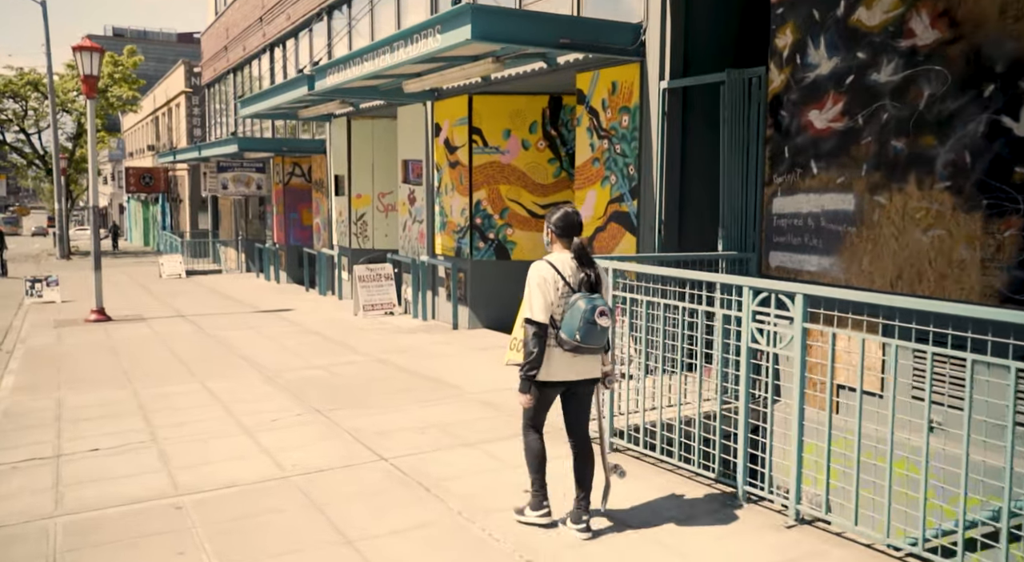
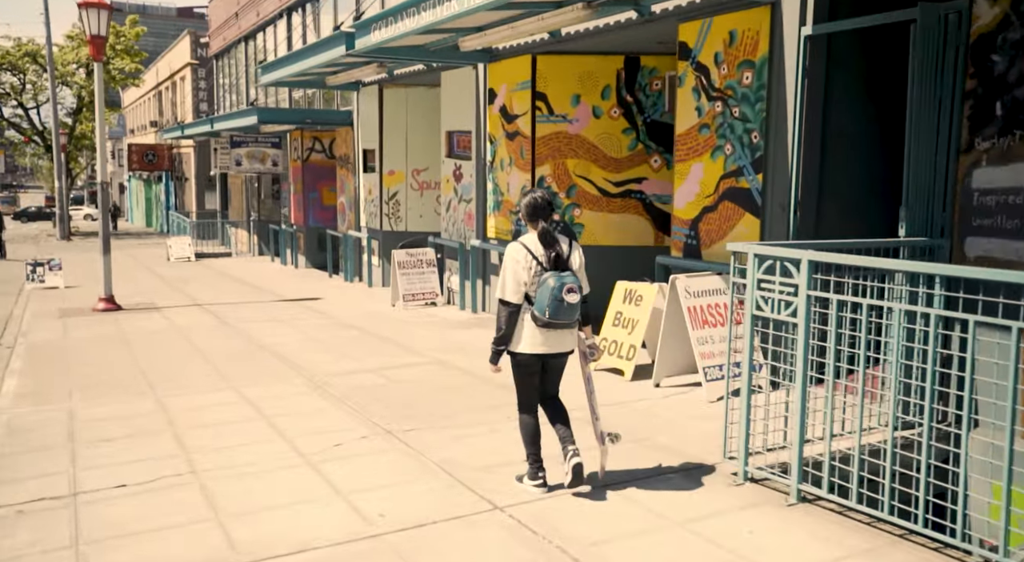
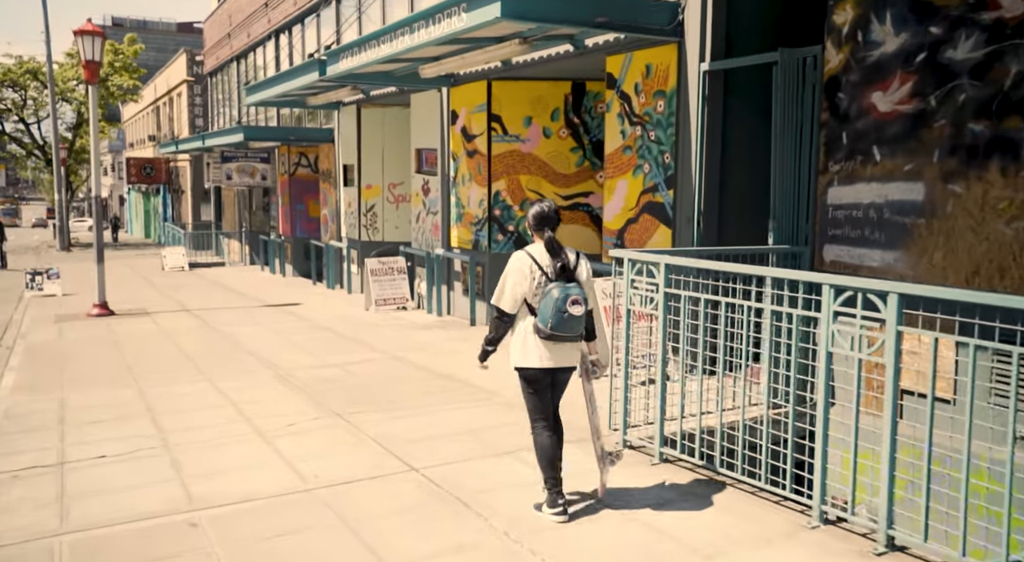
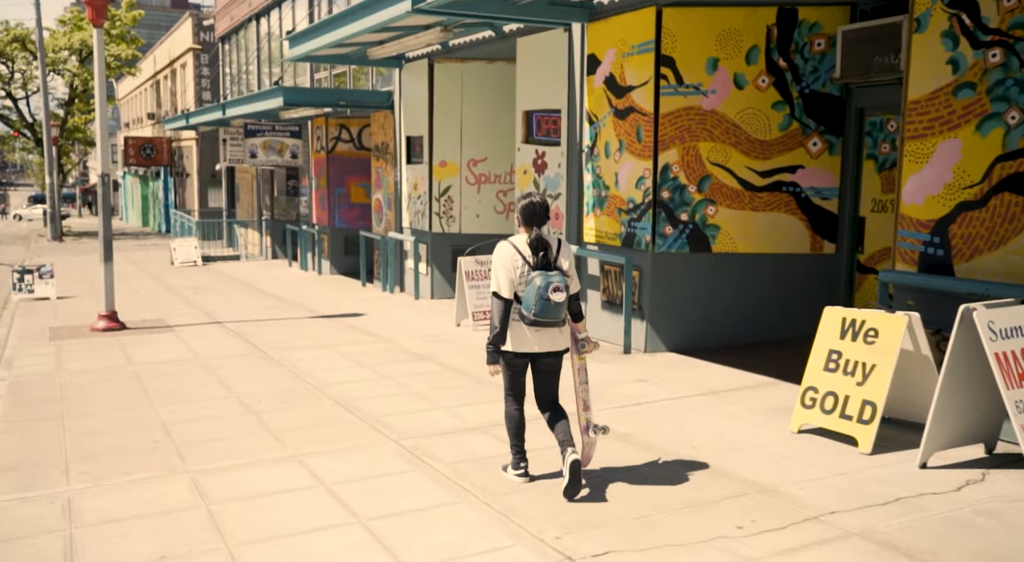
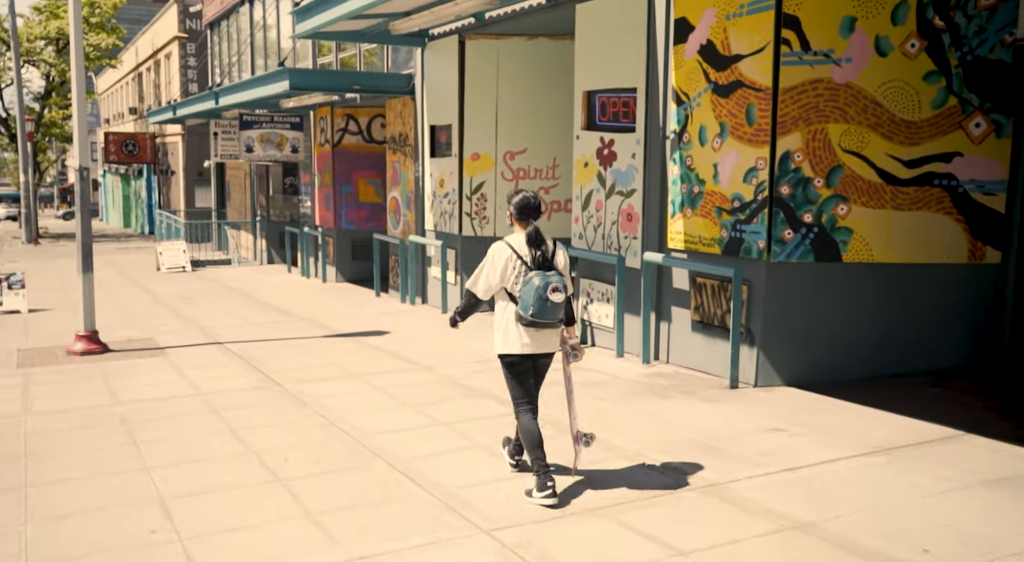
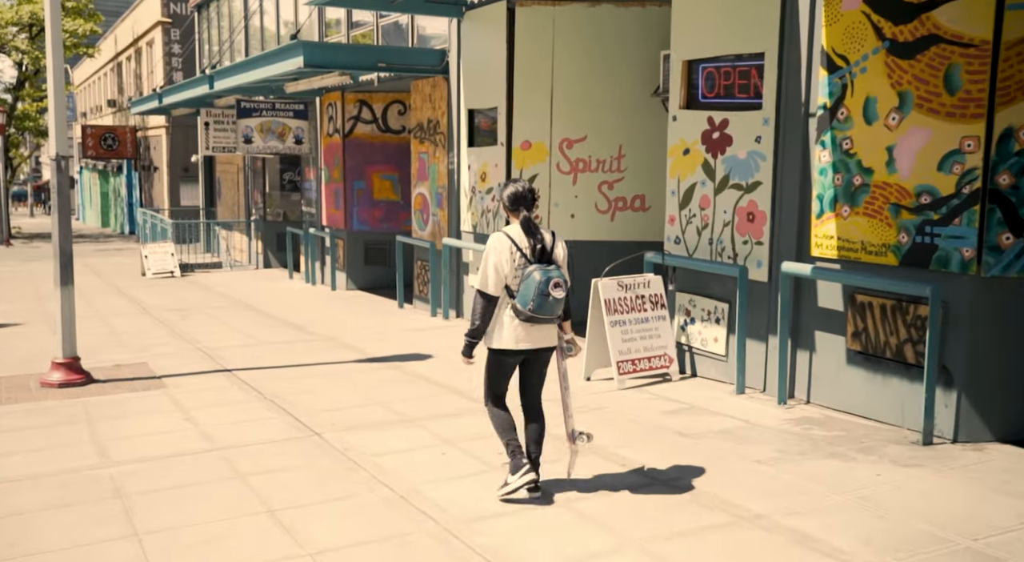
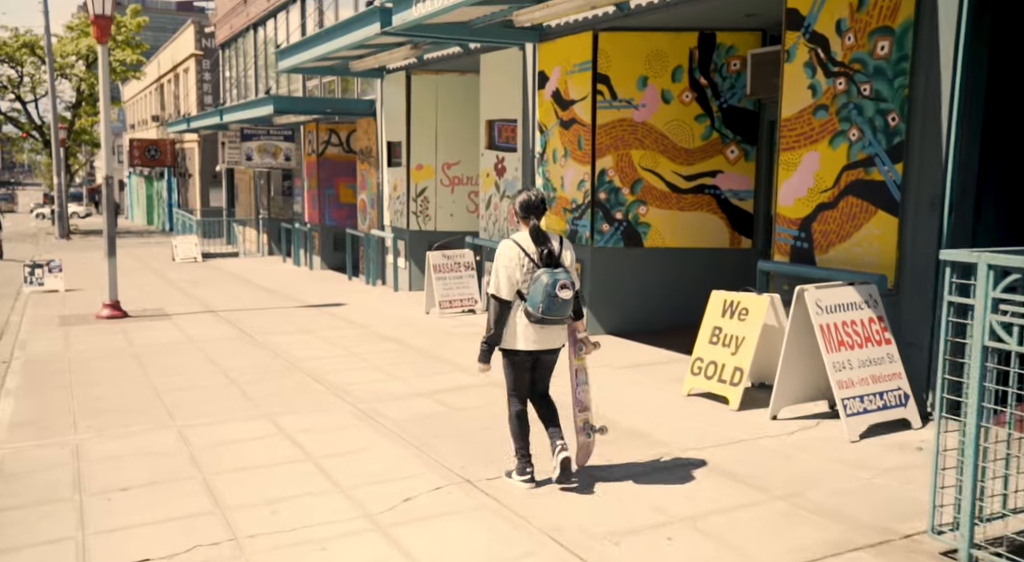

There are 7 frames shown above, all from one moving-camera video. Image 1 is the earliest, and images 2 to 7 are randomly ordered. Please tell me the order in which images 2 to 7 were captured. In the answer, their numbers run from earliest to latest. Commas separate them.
3, 2, 7, 4, 5, 6
